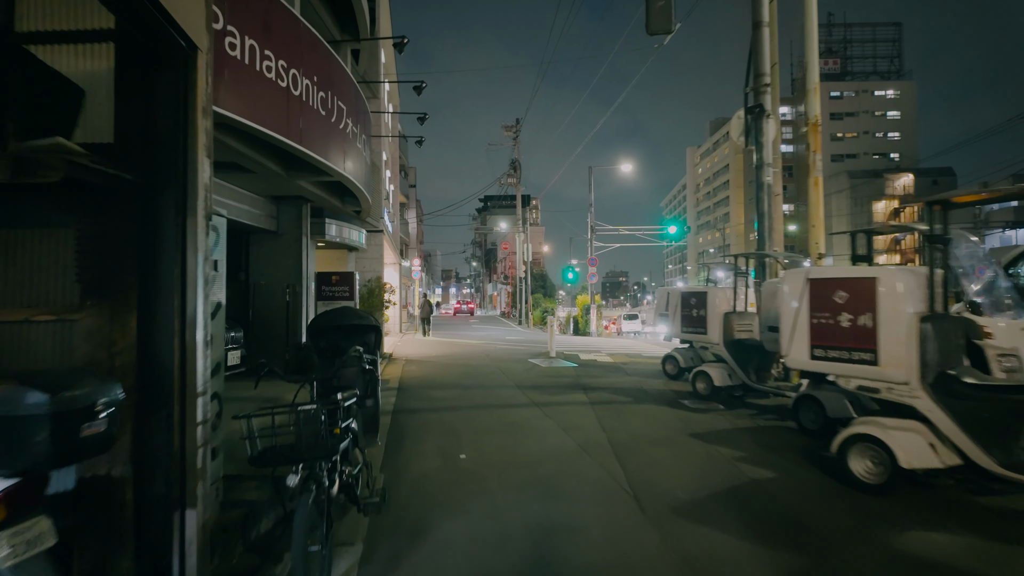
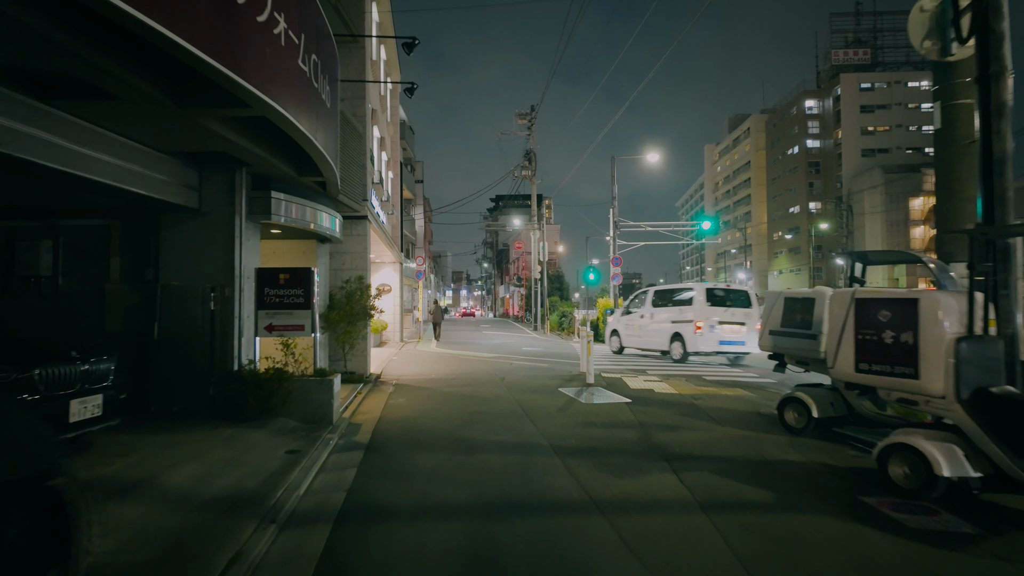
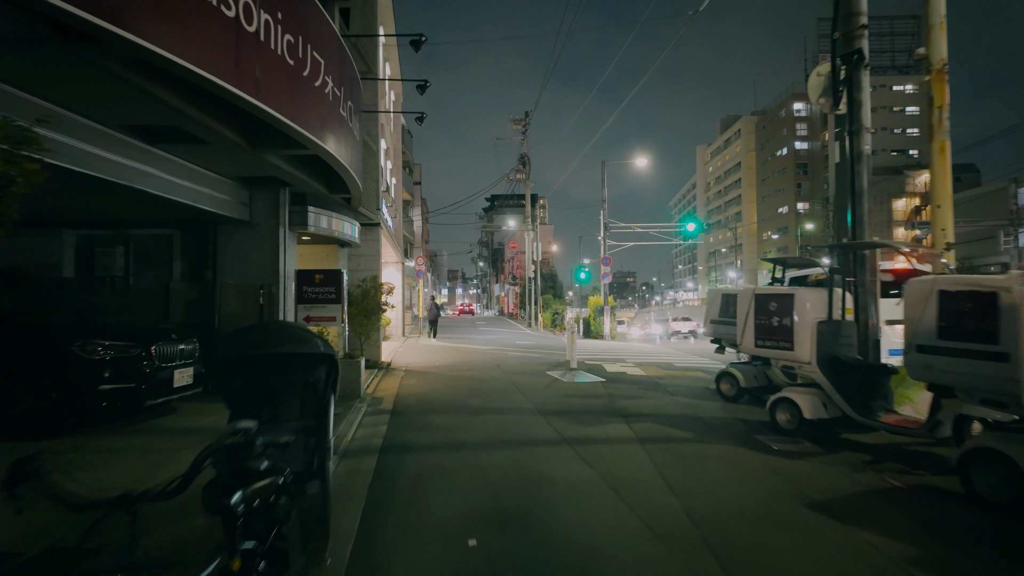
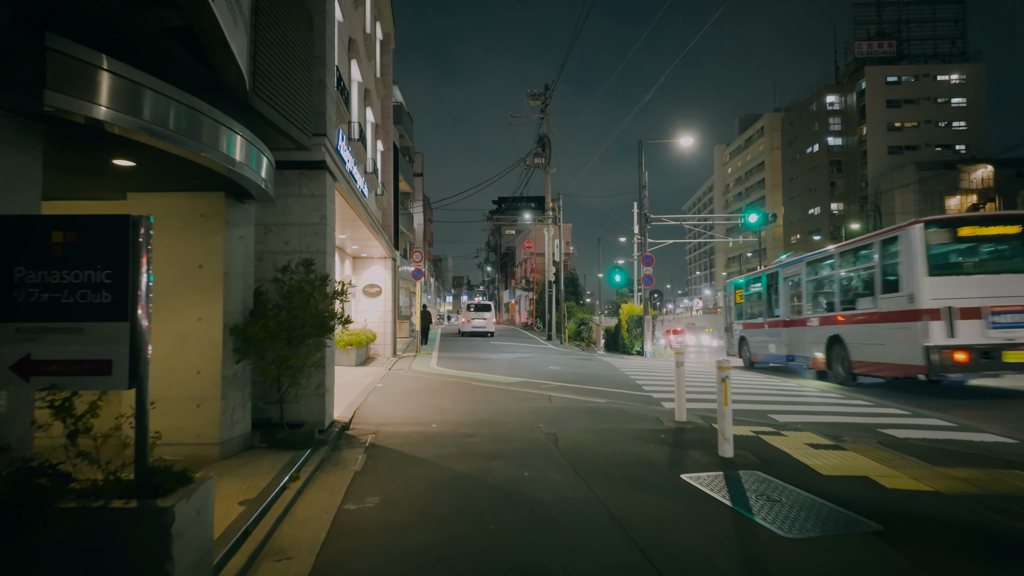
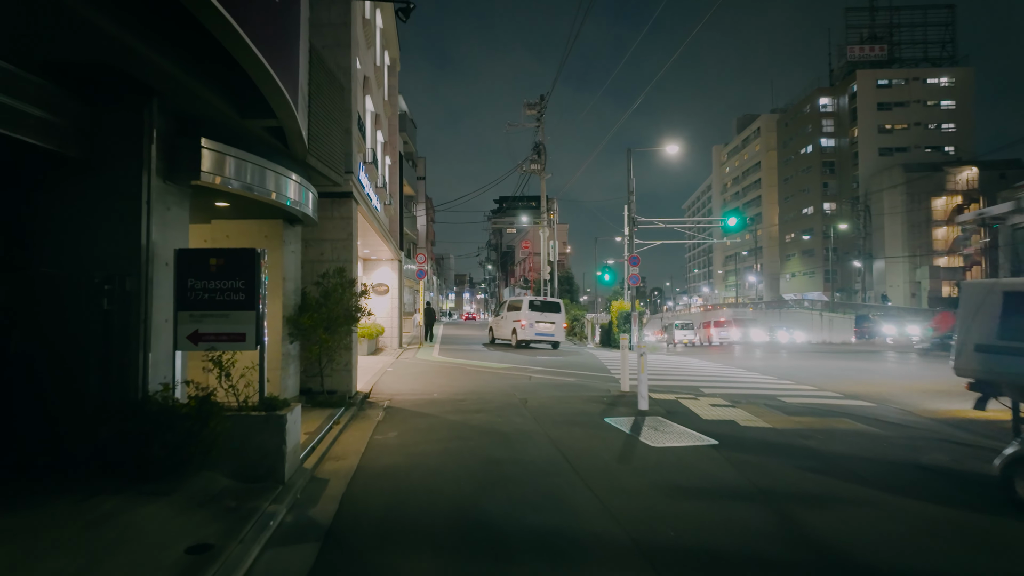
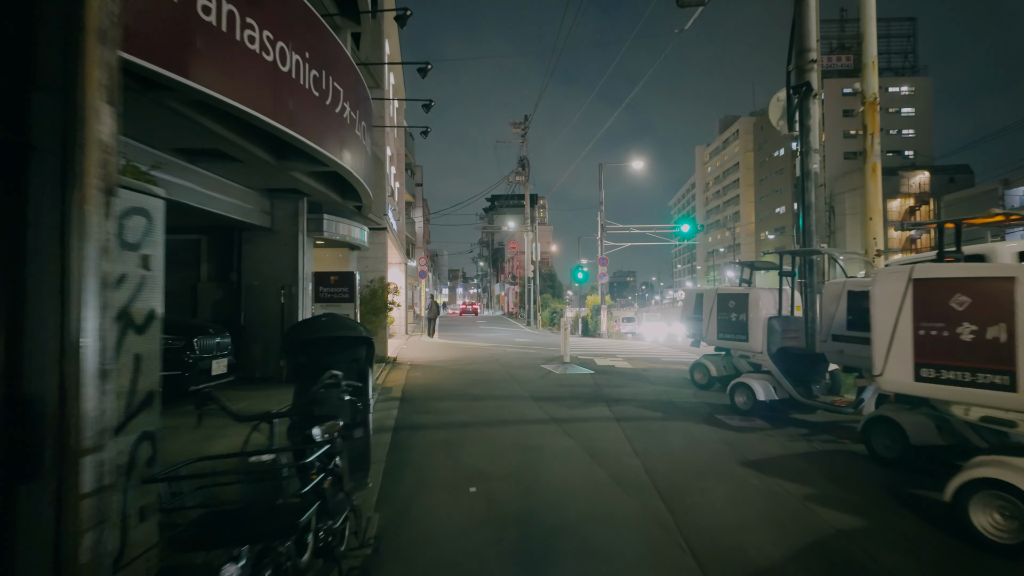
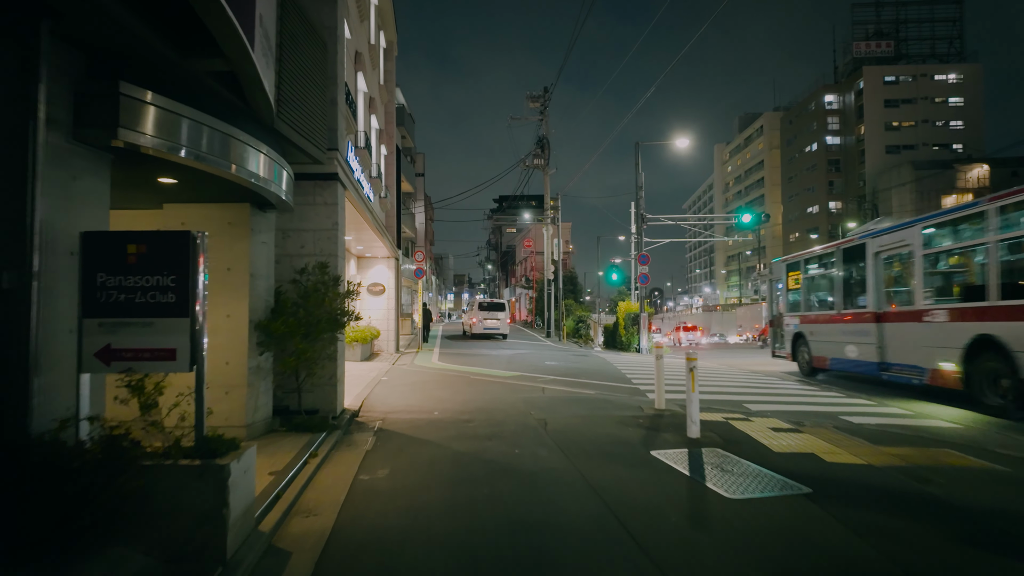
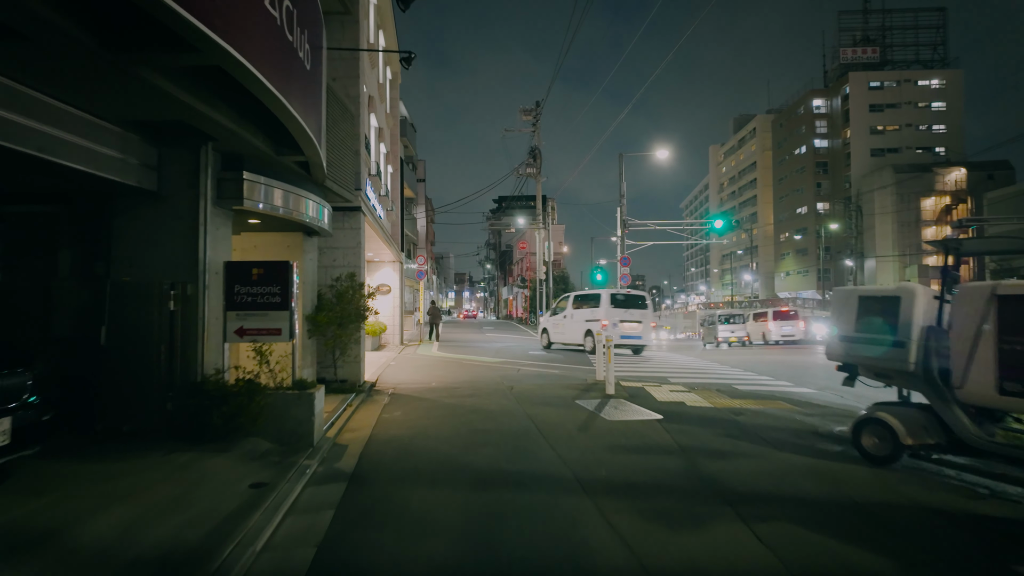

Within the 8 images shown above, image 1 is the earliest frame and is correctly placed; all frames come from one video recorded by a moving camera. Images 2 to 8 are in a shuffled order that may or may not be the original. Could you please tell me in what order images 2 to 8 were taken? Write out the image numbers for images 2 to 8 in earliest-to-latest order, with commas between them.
6, 3, 2, 8, 5, 7, 4
